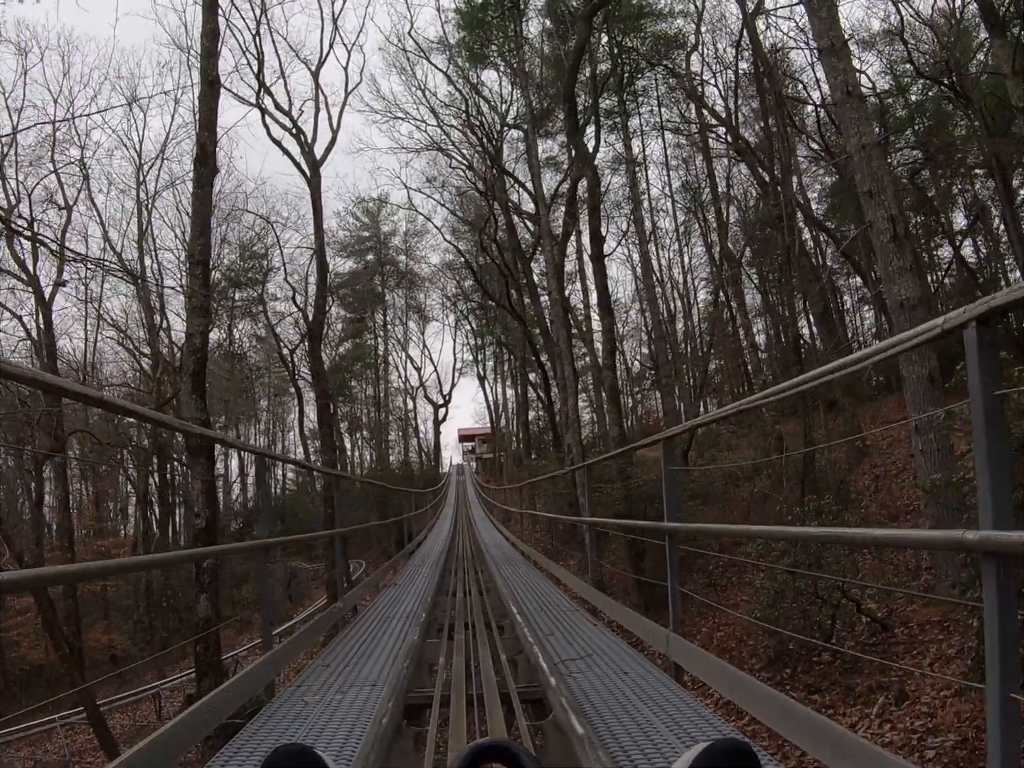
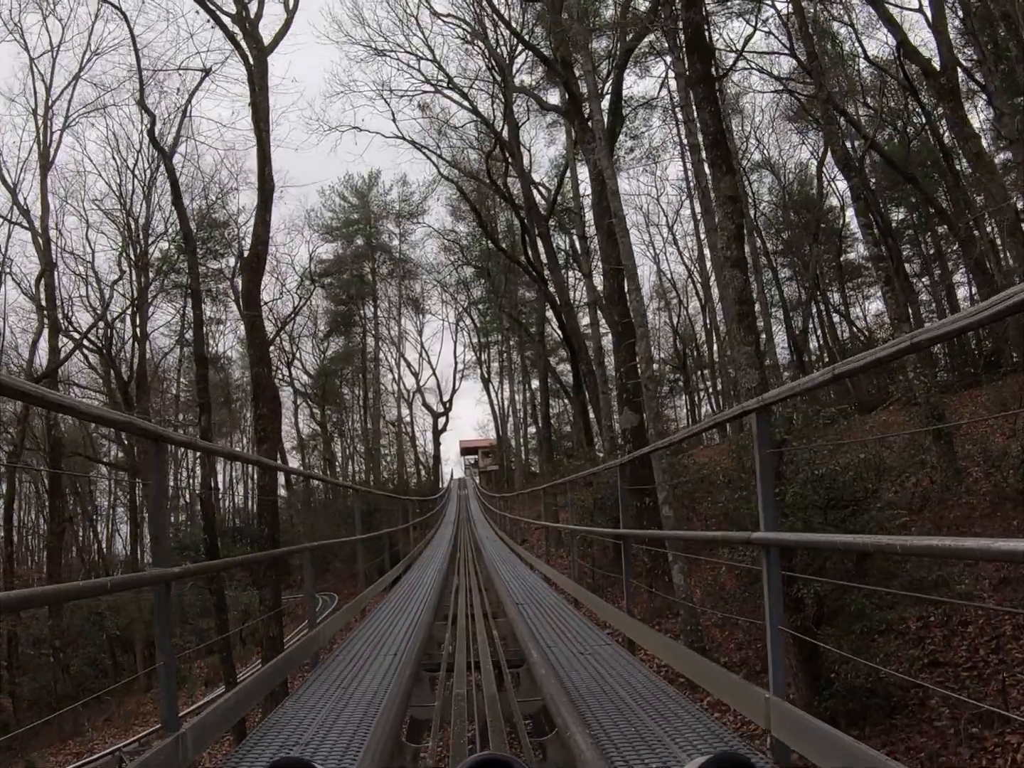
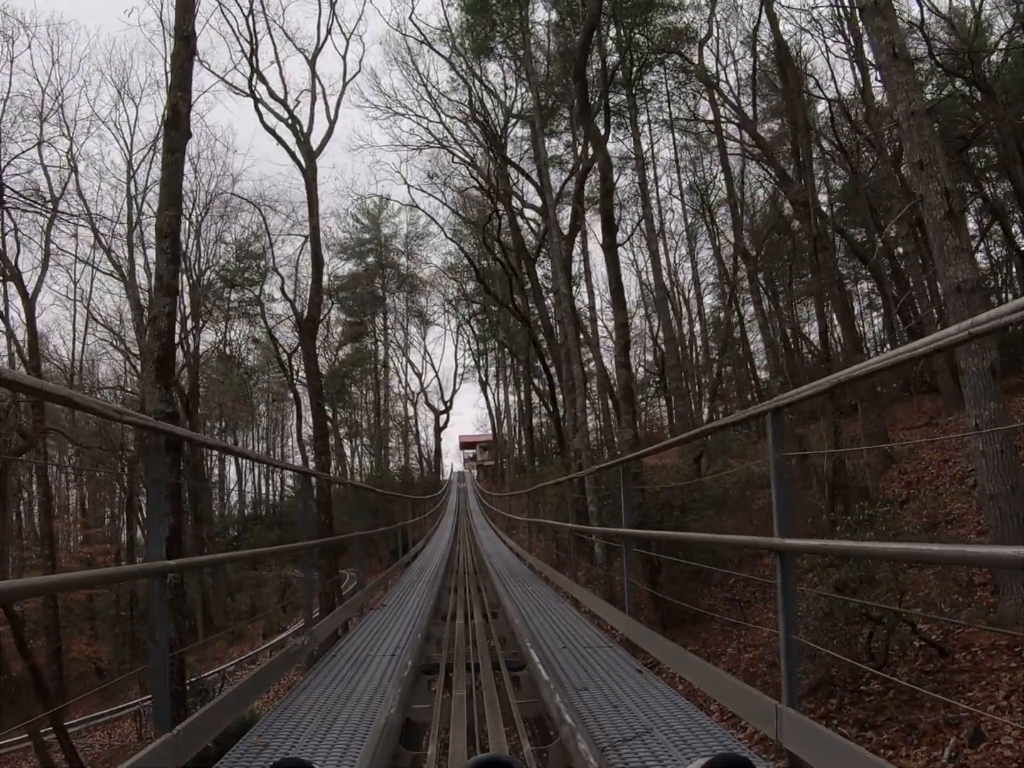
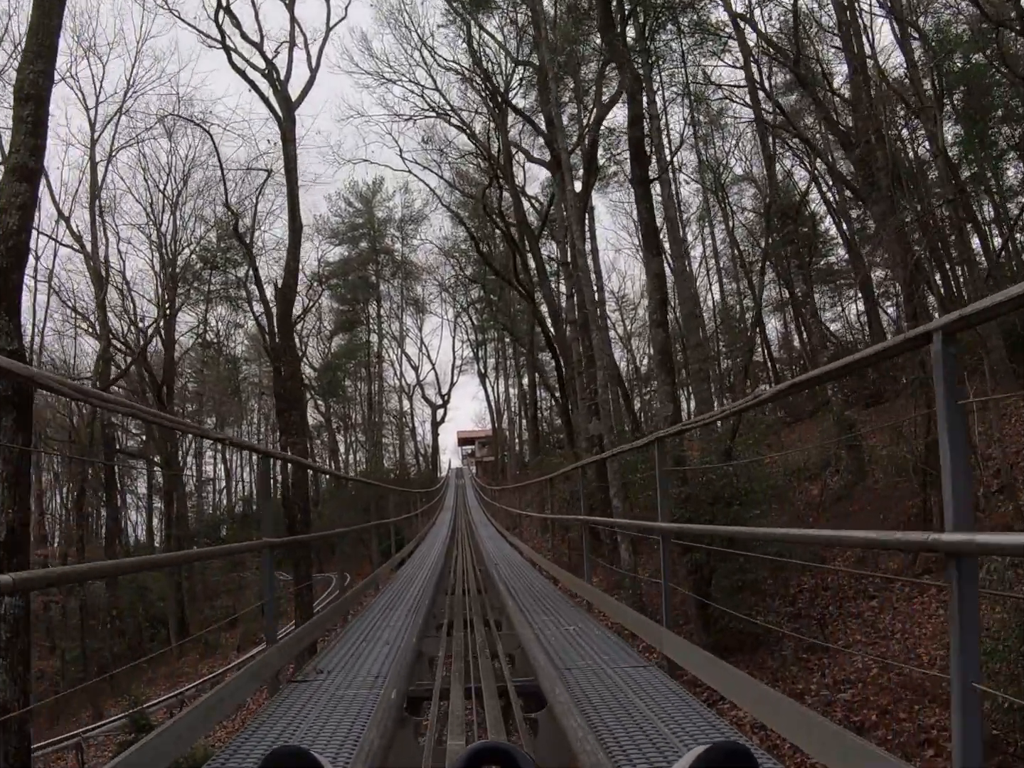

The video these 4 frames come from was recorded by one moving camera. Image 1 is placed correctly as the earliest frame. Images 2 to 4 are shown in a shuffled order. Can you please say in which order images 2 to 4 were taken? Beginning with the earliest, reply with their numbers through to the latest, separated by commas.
3, 4, 2
